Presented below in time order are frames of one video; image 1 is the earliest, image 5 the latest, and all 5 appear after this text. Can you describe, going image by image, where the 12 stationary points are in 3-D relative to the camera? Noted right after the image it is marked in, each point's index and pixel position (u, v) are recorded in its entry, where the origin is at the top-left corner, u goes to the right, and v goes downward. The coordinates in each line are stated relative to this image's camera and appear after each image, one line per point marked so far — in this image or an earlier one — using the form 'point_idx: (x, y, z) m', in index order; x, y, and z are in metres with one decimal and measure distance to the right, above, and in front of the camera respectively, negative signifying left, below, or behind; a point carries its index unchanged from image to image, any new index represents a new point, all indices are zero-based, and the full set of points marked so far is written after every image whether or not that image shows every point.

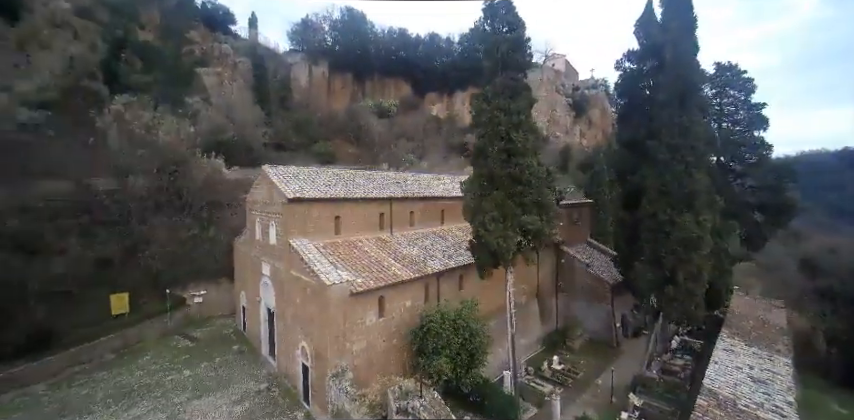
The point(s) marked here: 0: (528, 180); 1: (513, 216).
0: (+2.9, +0.8, +11.0) m
1: (+2.6, -0.2, +11.2) m
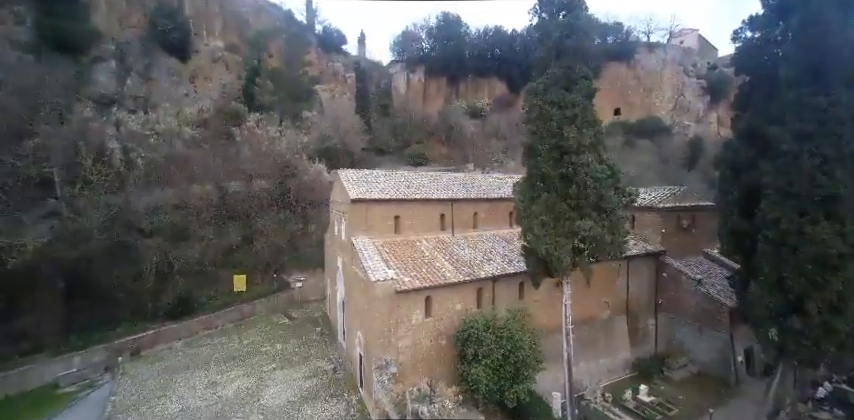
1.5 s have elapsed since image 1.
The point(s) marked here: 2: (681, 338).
0: (+3.9, +0.7, +9.8) m
1: (+3.6, -0.3, +10.0) m
2: (+10.8, -5.4, +16.8) m
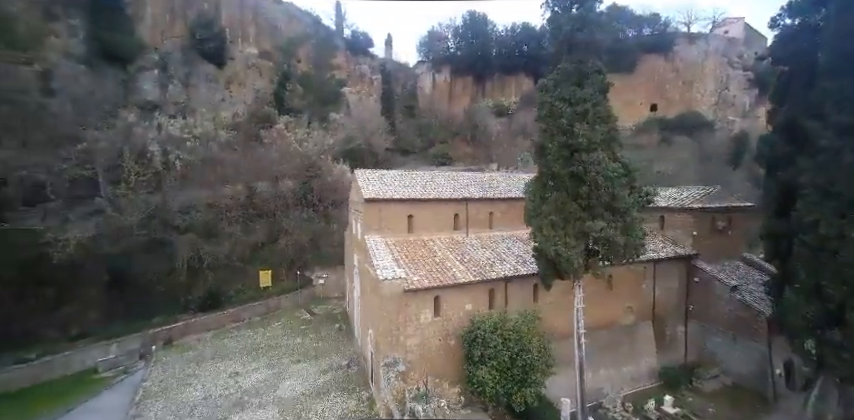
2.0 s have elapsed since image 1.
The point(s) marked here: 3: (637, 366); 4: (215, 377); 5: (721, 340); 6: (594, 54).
0: (+4.0, +0.7, +9.4) m
1: (+3.7, -0.3, +9.7) m
2: (+11.4, -5.4, +15.8) m
3: (+8.0, -6.0, +15.2) m
4: (-6.9, -5.6, +13.3) m
5: (+11.5, -5.1, +15.5) m
6: (+4.1, +3.8, +9.7) m
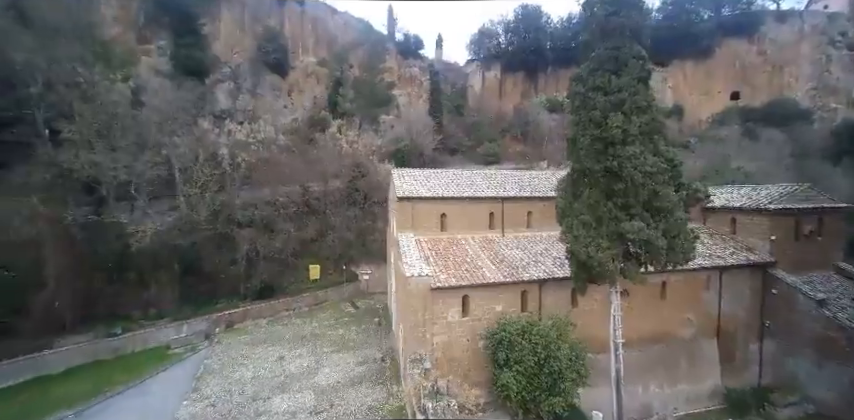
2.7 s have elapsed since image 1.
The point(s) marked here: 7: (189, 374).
0: (+4.4, +0.7, +8.6) m
1: (+4.2, -0.2, +8.9) m
2: (+12.7, -5.5, +13.7) m
3: (+9.3, -6.0, +13.6) m
4: (-5.8, -5.5, +14.2) m
5: (+12.7, -5.1, +13.4) m
6: (+4.6, +3.8, +8.8) m
7: (-8.1, -5.6, +13.5) m
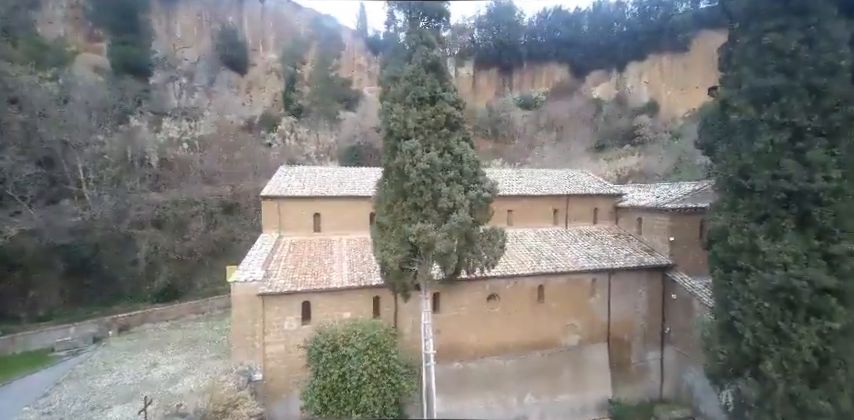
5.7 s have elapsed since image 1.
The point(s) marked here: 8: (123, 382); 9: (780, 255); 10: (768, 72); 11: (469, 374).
0: (-0.1, +0.7, +7.8) m
1: (-0.3, -0.2, +8.1) m
2: (+8.4, -5.5, +12.7) m
3: (+4.9, -6.0, +12.7) m
4: (-10.1, -5.4, +13.8) m
5: (+8.4, -5.1, +12.3) m
6: (+0.1, +3.8, +8.0) m
7: (-12.4, -5.6, +13.2) m
8: (-9.8, -5.5, +12.7) m
9: (+5.8, -0.7, +6.4) m
10: (+5.8, +2.3, +6.7) m
11: (+1.4, -4.8, +11.5) m
